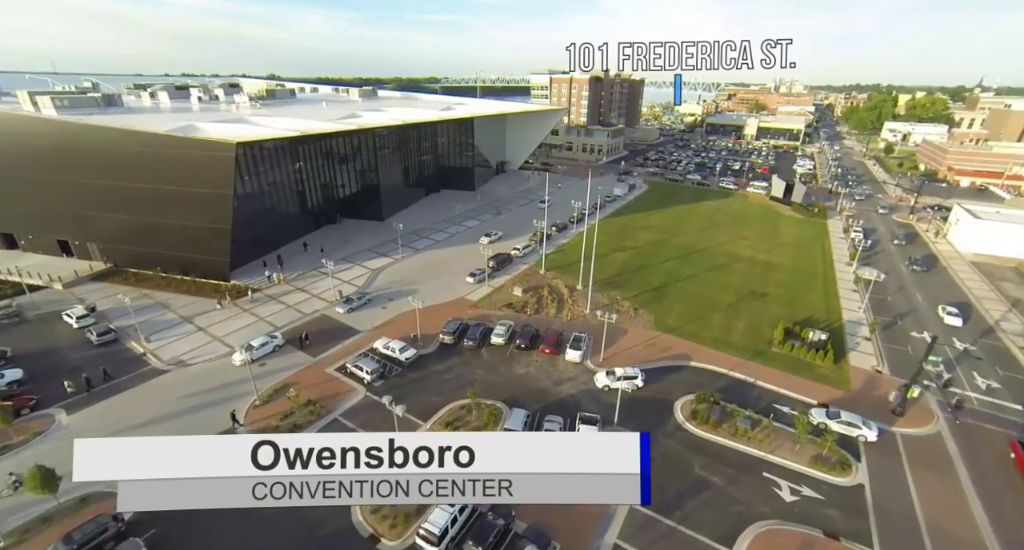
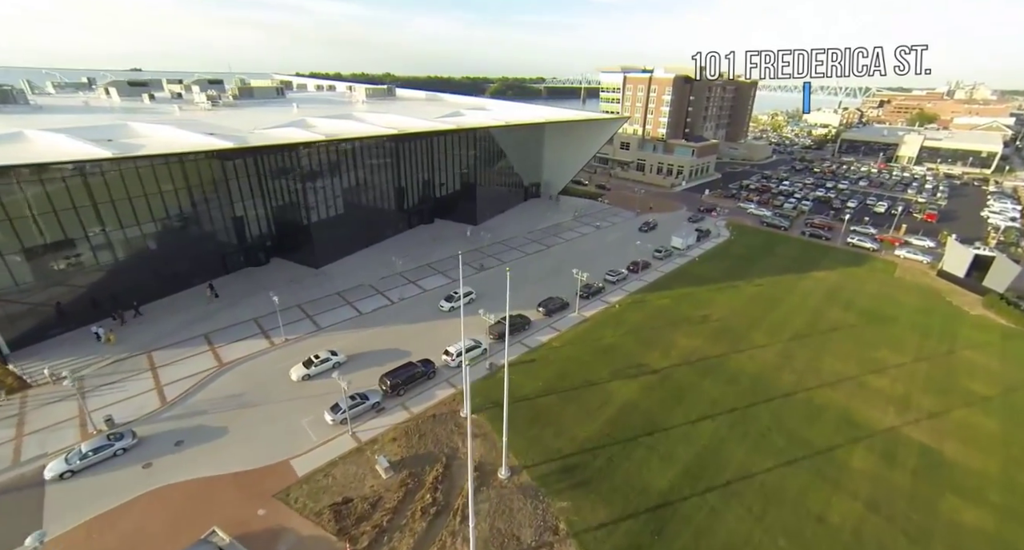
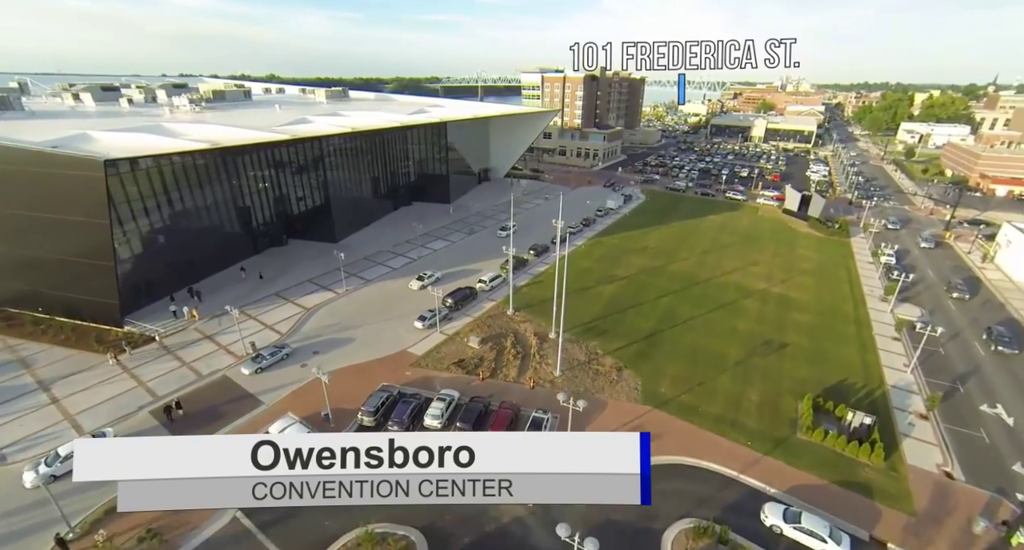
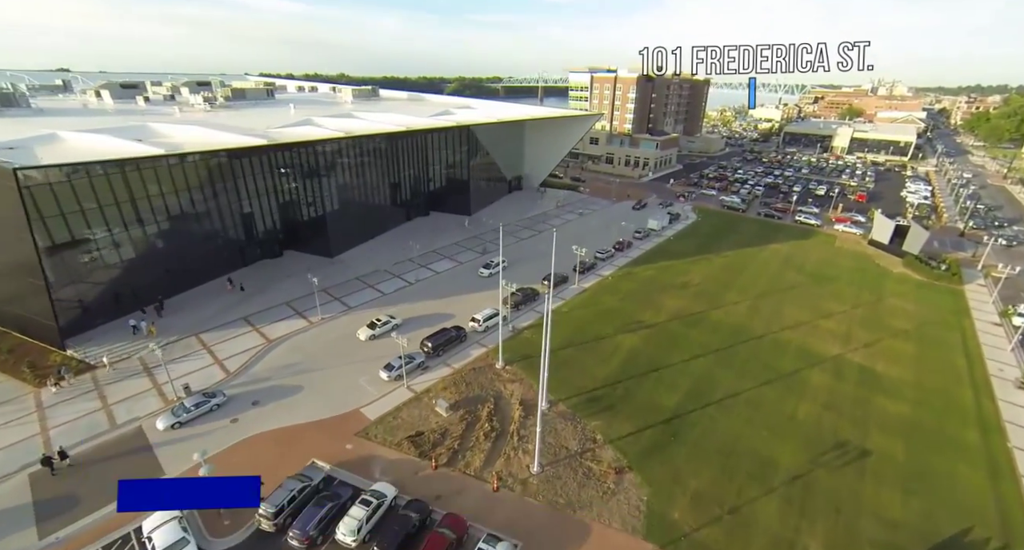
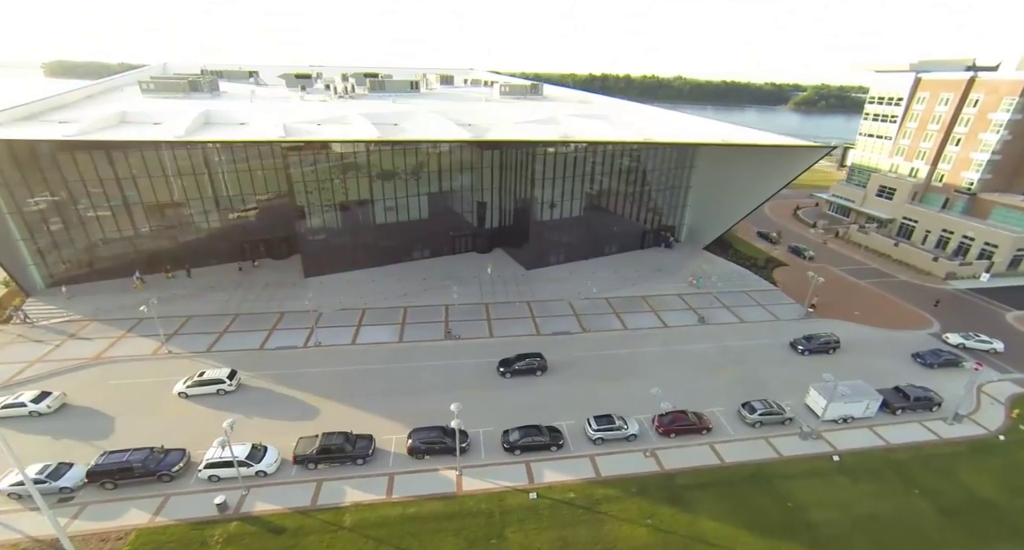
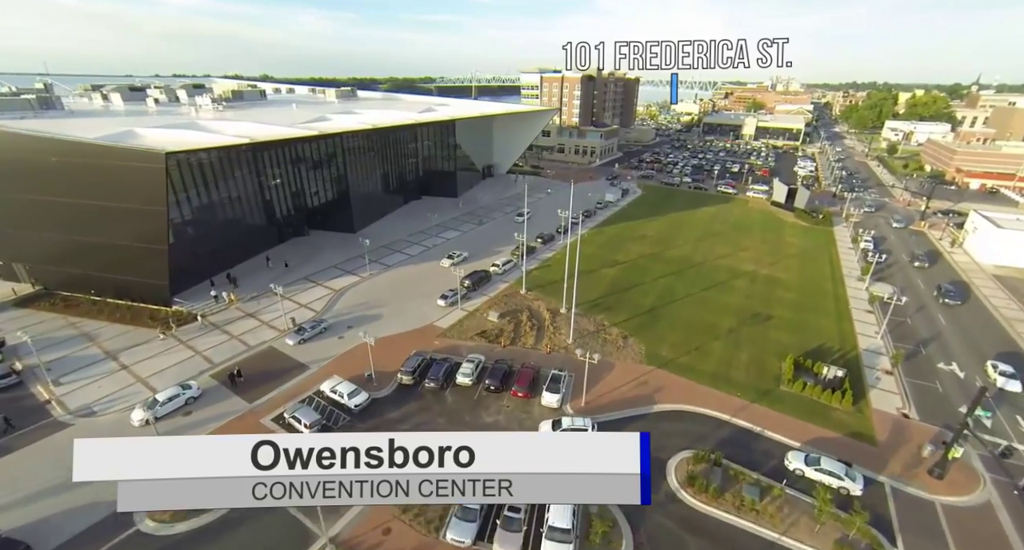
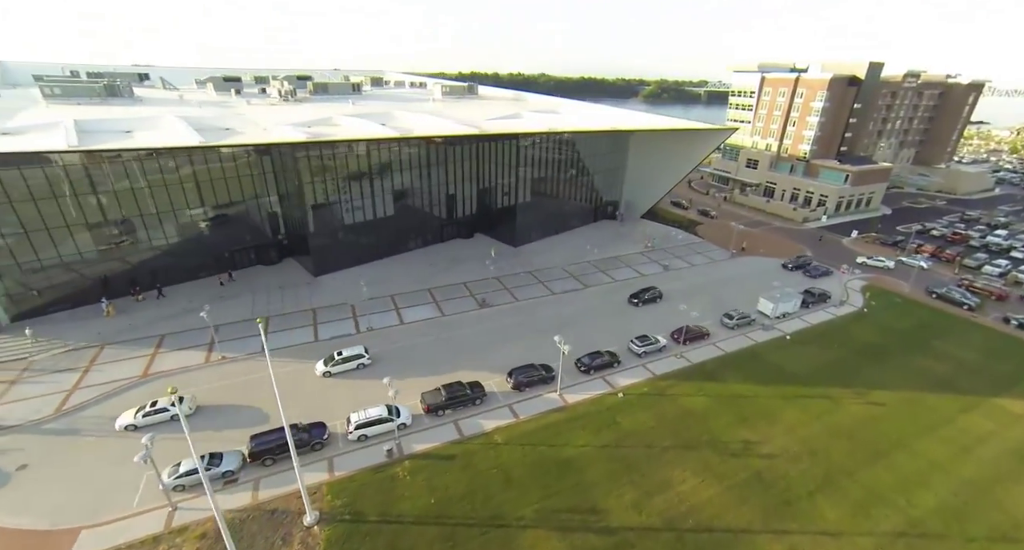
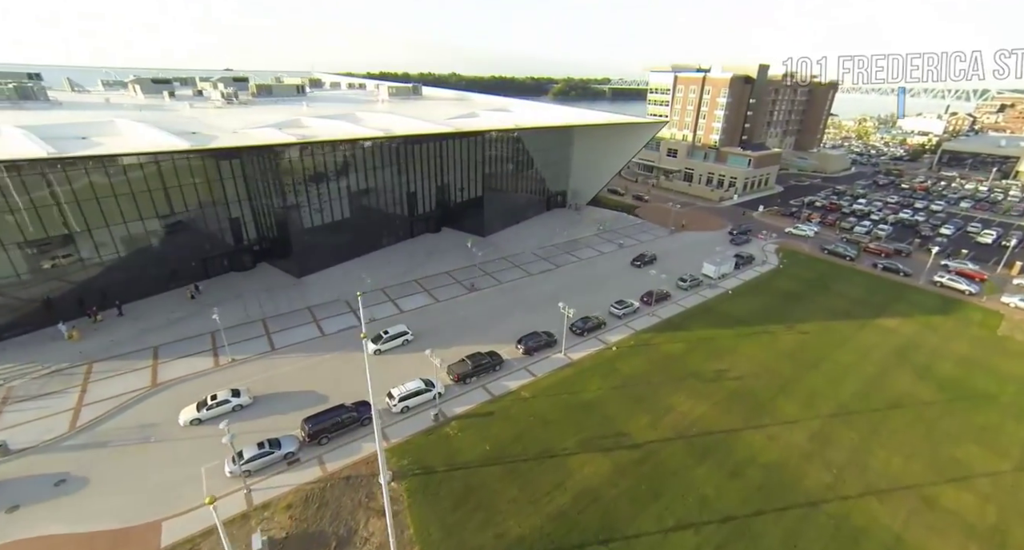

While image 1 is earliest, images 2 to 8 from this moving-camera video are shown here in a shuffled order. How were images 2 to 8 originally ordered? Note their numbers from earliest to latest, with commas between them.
6, 3, 4, 2, 8, 7, 5
